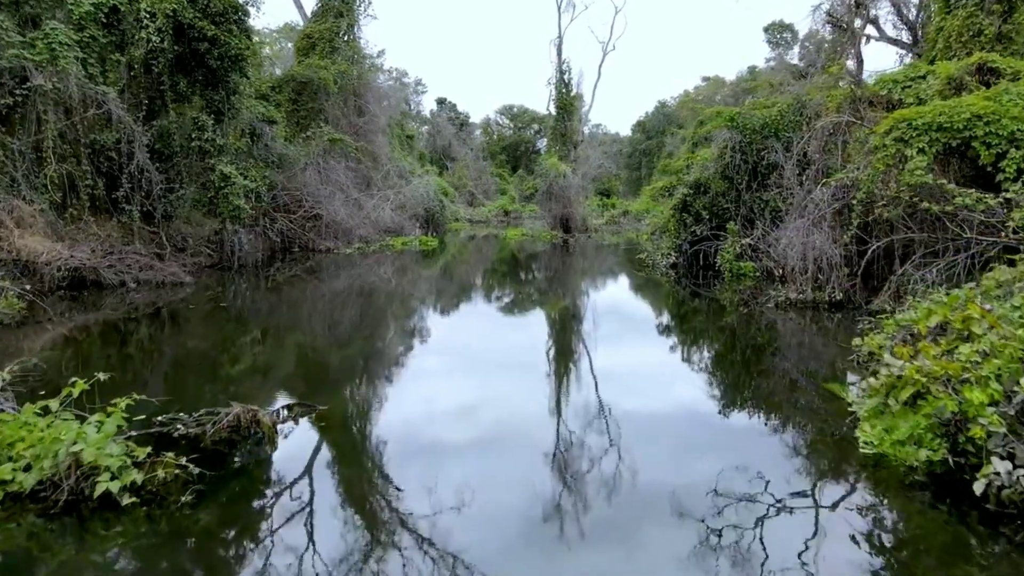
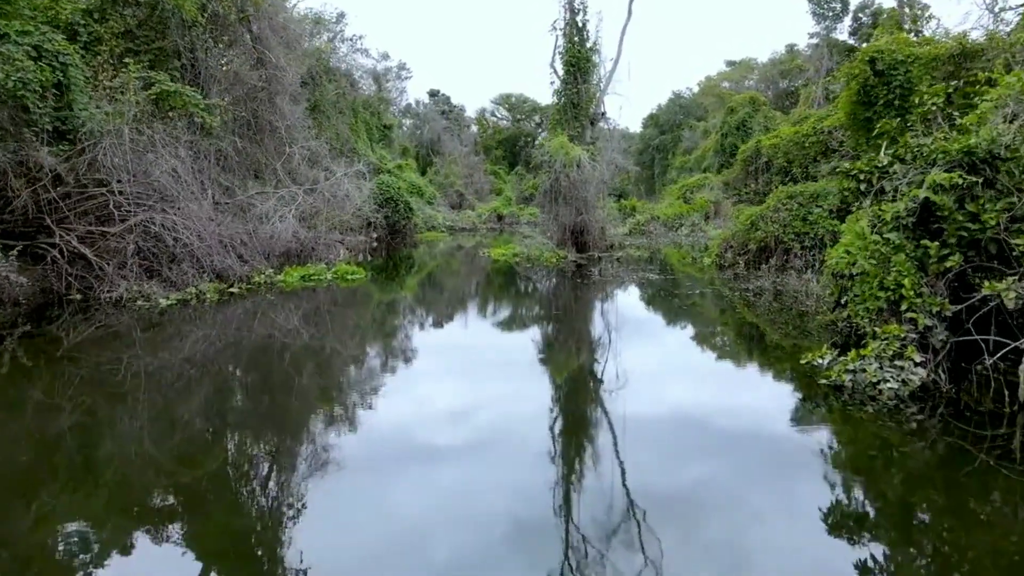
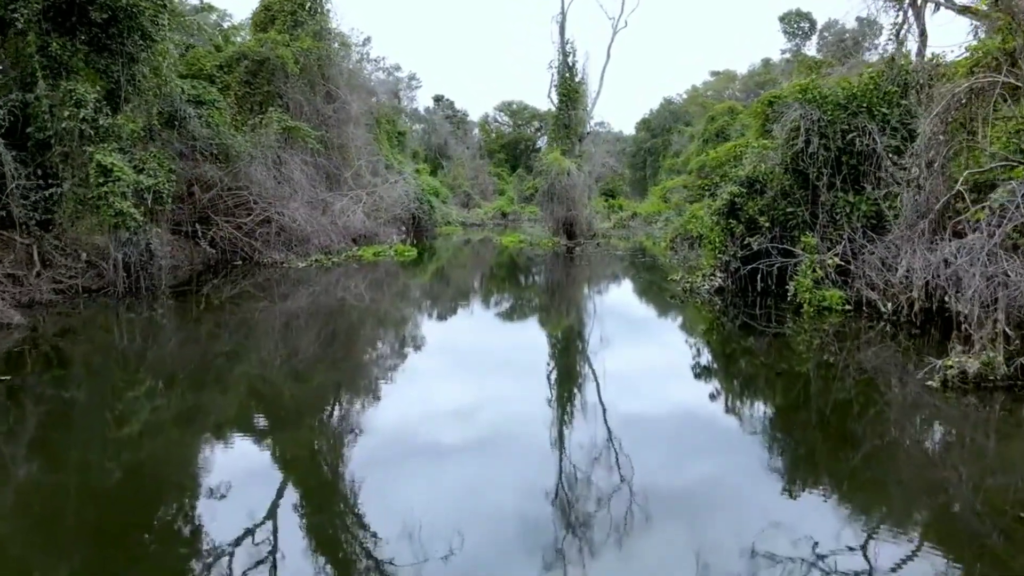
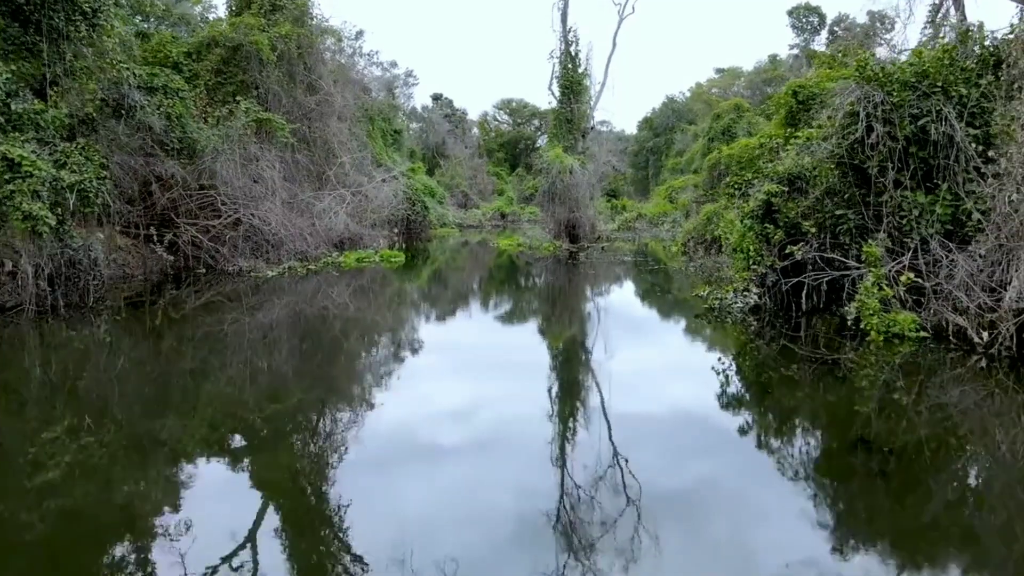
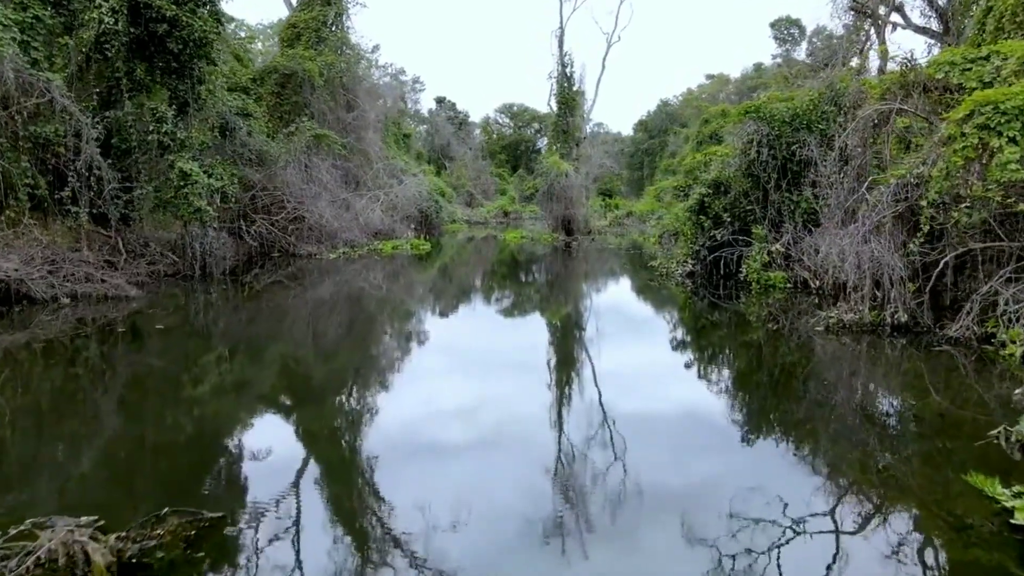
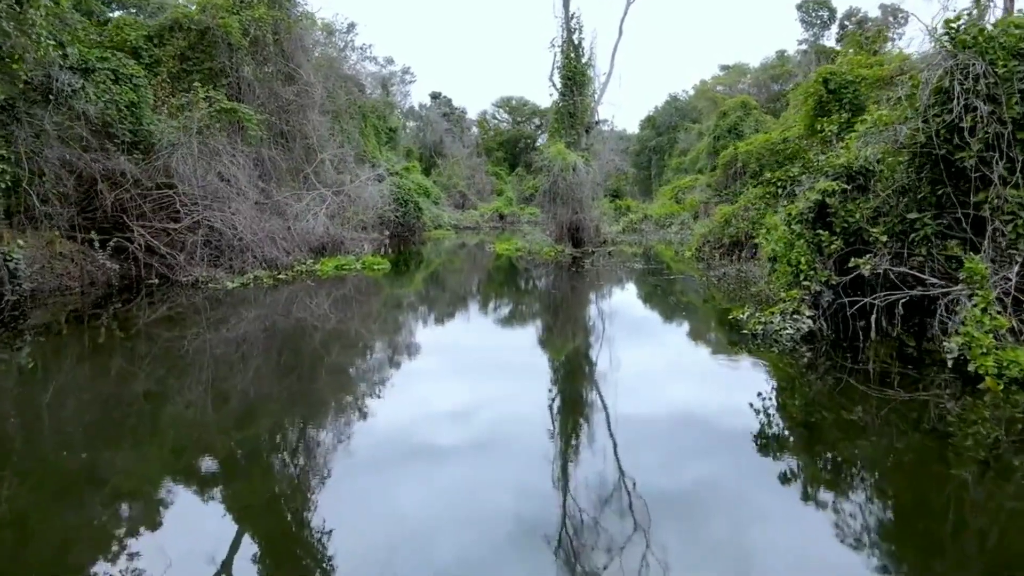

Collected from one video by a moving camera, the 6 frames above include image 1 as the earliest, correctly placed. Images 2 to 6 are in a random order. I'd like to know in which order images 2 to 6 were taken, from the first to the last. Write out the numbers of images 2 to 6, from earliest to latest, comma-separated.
5, 3, 4, 6, 2
